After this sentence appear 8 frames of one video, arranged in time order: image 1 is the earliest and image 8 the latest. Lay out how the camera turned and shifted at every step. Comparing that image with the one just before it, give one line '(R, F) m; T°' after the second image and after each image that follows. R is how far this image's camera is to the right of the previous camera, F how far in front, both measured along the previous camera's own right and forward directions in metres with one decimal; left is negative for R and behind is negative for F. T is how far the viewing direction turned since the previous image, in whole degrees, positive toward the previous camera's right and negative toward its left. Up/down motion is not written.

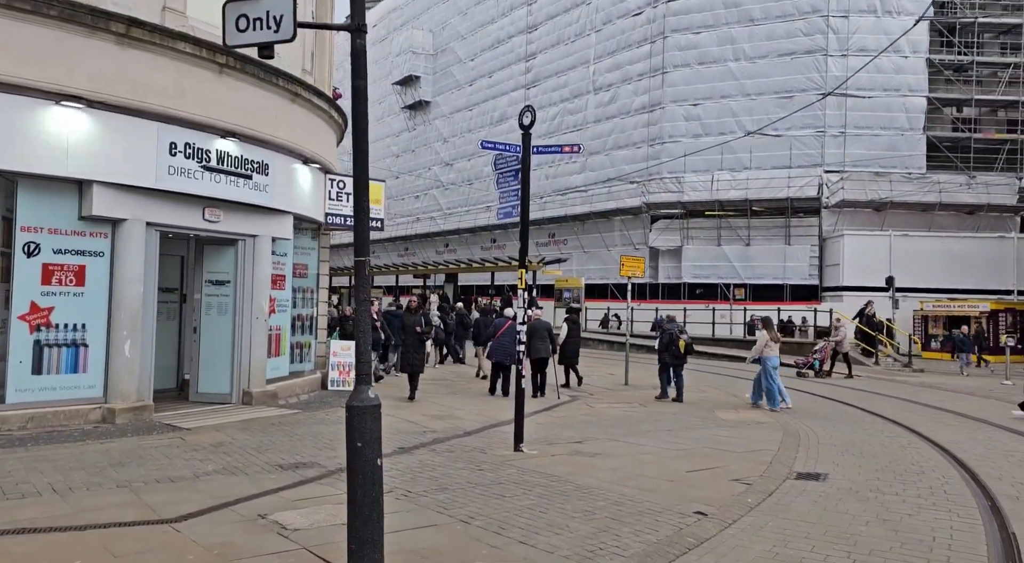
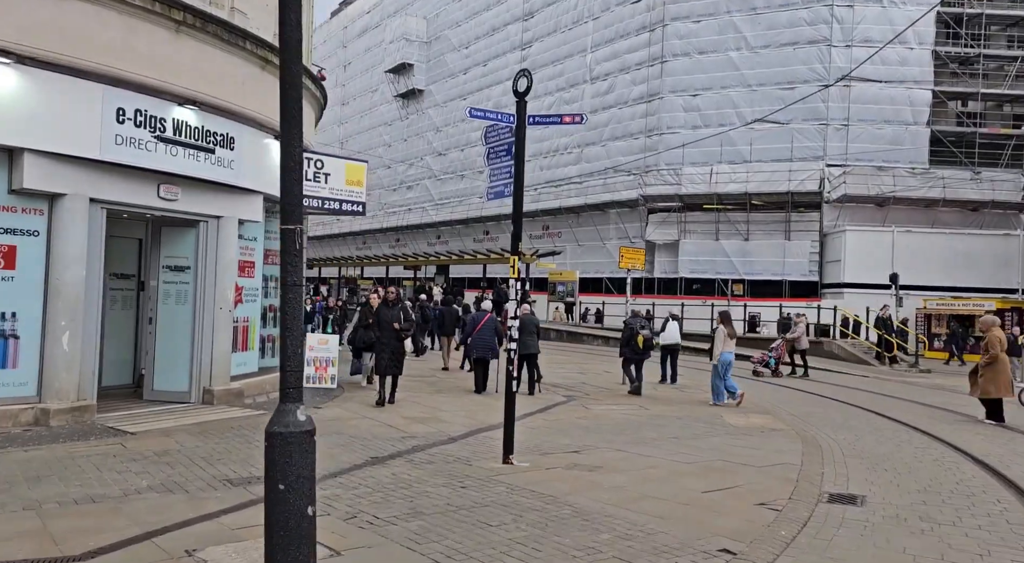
(0.0, +1.1) m; +1°
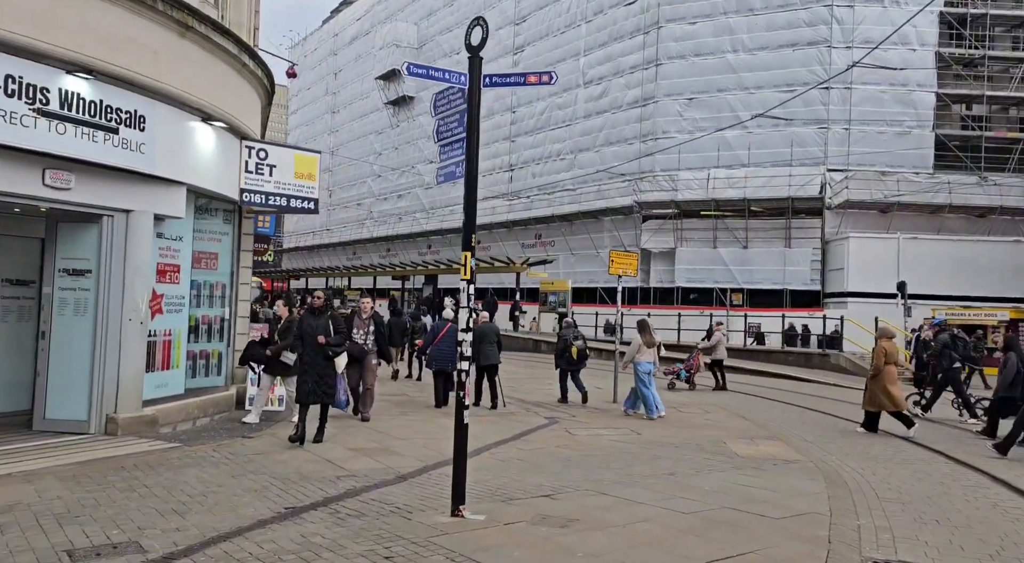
(+0.4, +1.6) m; 0°
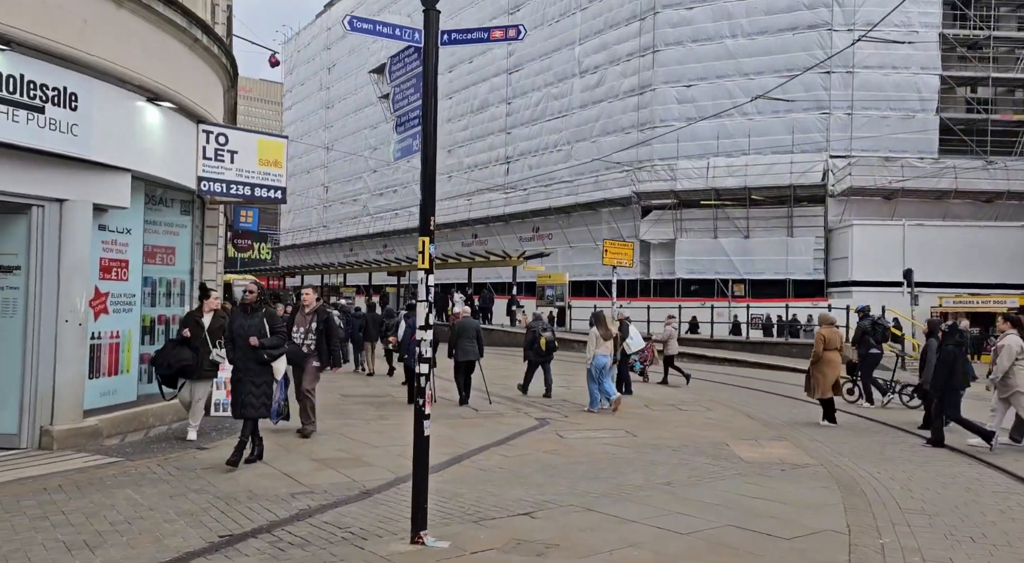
(+0.3, +0.8) m; 0°
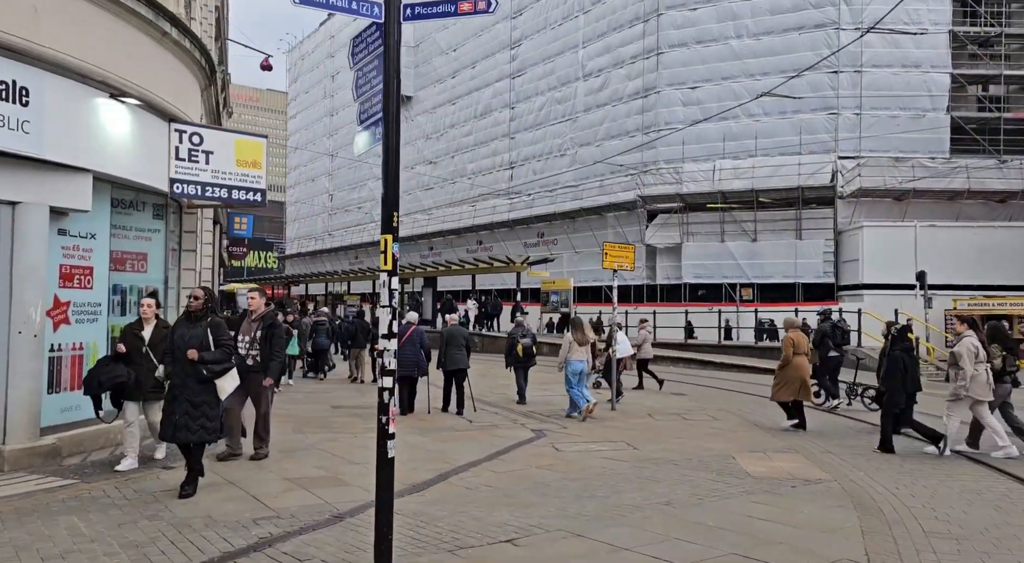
(+0.2, +0.6) m; -1°
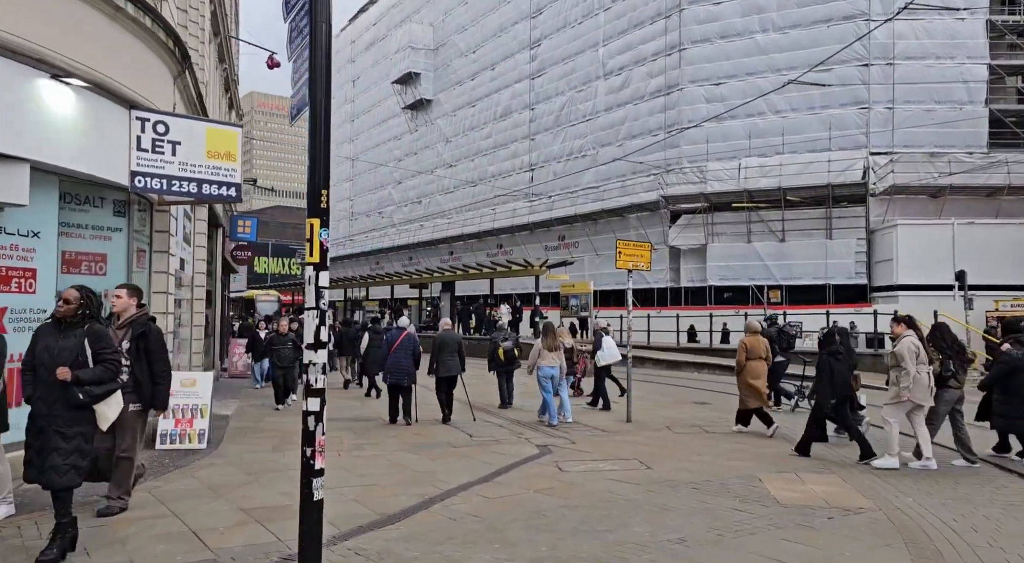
(+0.3, +1.0) m; -2°
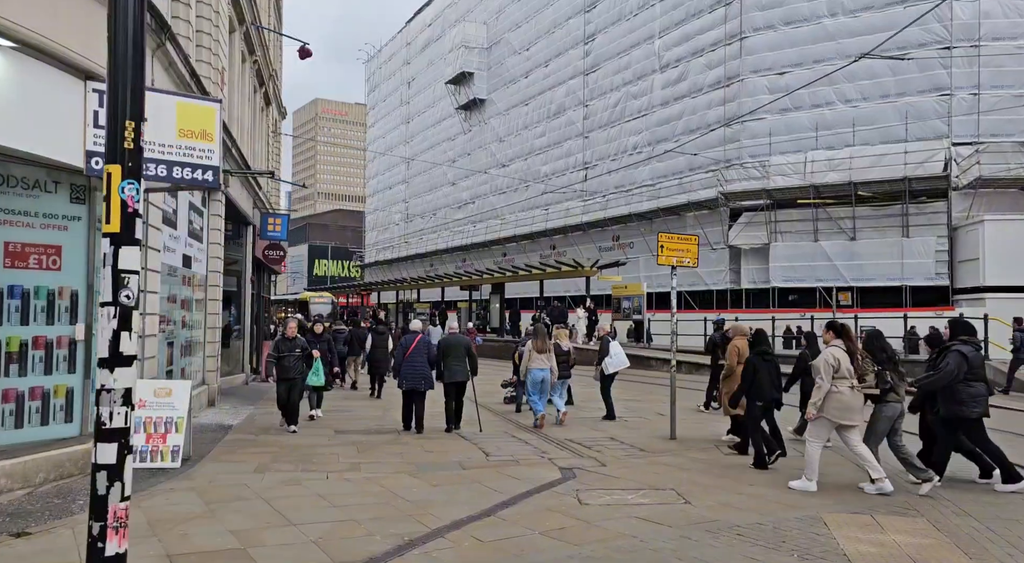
(+0.5, +1.4) m; -5°
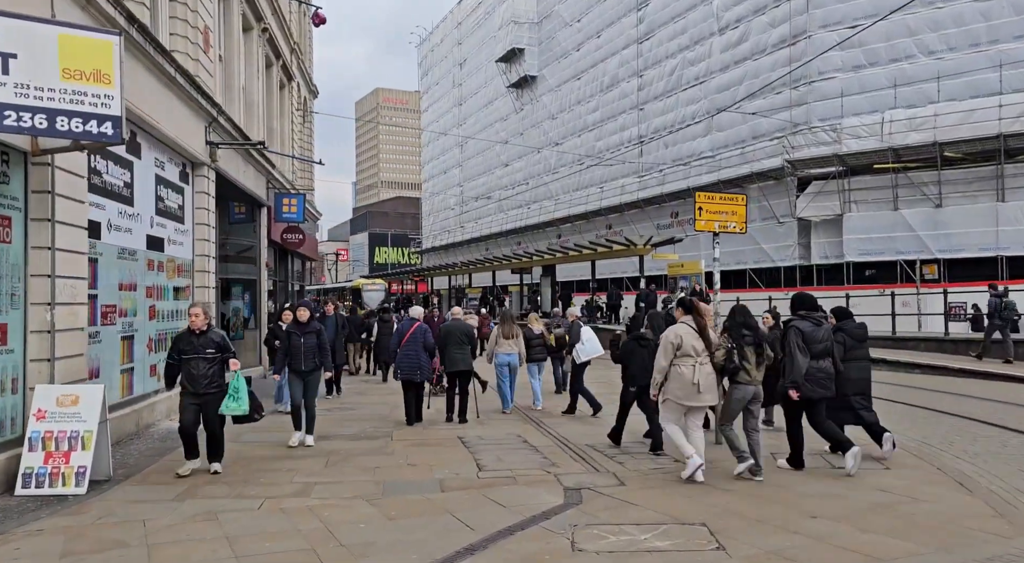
(+0.8, +2.0) m; -5°
